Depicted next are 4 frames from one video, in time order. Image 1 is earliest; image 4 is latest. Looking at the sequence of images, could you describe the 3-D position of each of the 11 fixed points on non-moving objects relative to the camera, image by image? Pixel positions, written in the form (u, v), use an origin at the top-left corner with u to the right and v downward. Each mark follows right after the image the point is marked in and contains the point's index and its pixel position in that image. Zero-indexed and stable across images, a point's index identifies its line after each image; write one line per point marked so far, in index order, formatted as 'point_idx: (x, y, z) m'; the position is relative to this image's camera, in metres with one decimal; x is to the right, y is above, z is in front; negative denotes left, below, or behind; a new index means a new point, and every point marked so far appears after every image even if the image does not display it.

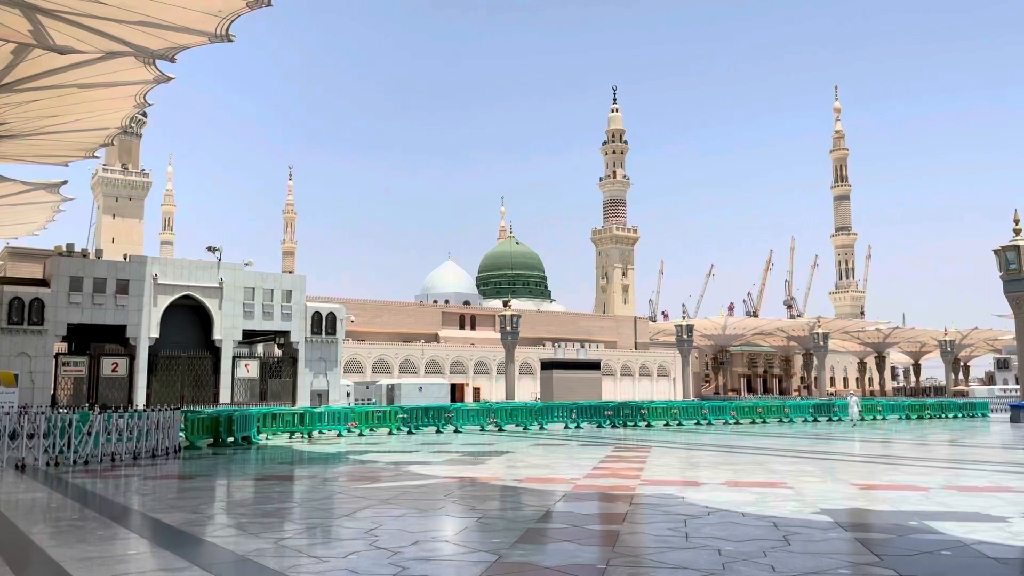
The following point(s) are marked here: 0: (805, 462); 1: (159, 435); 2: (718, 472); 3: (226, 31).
0: (+4.8, -2.8, +12.9) m
1: (-6.7, -2.8, +15.2) m
2: (+2.9, -2.5, +10.8) m
3: (-6.8, +6.1, +18.9) m
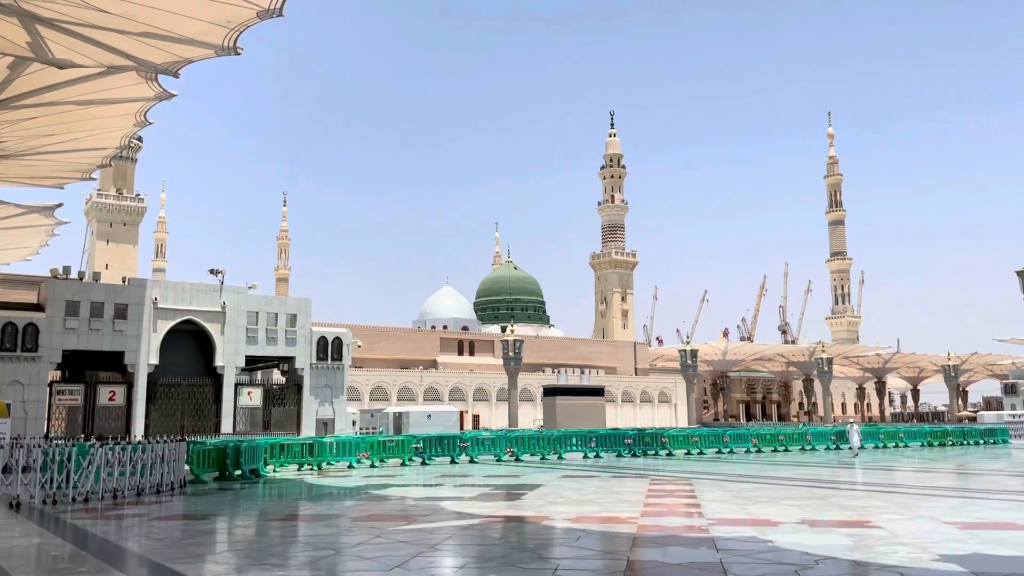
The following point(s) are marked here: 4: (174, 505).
0: (+5.4, -3.1, +11.9) m
1: (-6.2, -3.2, +14.2) m
2: (+3.4, -2.7, +9.9) m
3: (-6.4, +5.6, +18.1) m
4: (-5.4, -3.4, +12.6) m
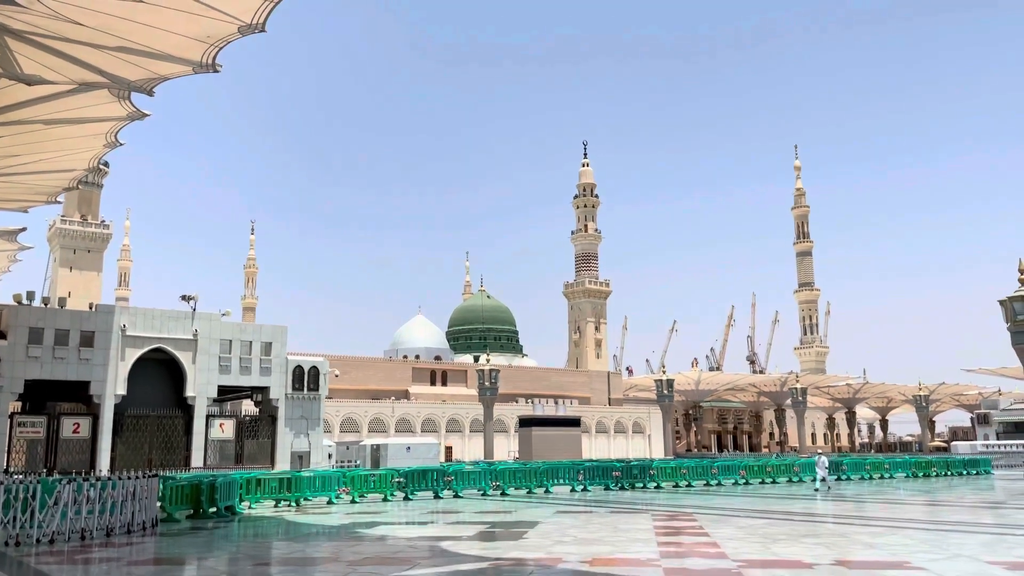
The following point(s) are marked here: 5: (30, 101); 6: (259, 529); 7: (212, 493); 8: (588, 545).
0: (+5.3, -3.5, +11.4) m
1: (-6.3, -3.6, +13.2) m
2: (+3.5, -3.0, +9.3) m
3: (-6.6, +5.0, +17.5) m
4: (-5.4, -3.8, +11.7) m
5: (-11.6, +4.5, +19.1) m
6: (-4.7, -4.5, +14.8) m
7: (-5.9, -4.0, +15.7) m
8: (+0.9, -3.1, +9.7) m
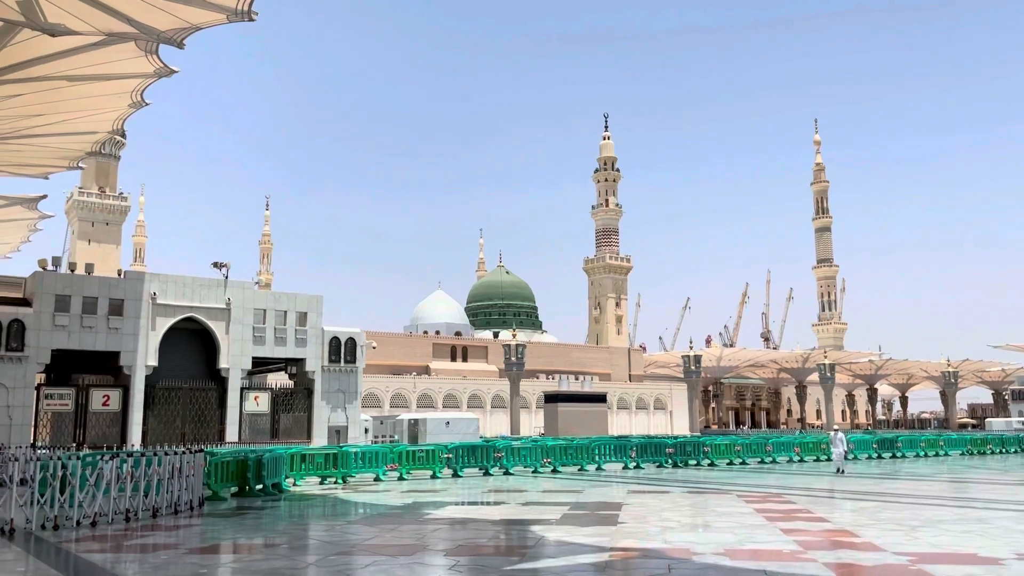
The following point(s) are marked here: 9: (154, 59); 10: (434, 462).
0: (+6.5, -2.9, +10.2) m
1: (-5.1, -3.0, +12.2) m
2: (+4.6, -2.5, +8.1) m
3: (-5.3, +5.7, +16.2) m
4: (-4.3, -3.2, +10.7) m
5: (-10.3, +5.3, +18.0) m
6: (-3.5, -3.8, +13.8) m
7: (-4.7, -3.3, +14.7) m
8: (+2.0, -2.6, +8.6) m
9: (-8.5, +5.5, +18.9) m
10: (-1.9, -4.1, +18.8) m
